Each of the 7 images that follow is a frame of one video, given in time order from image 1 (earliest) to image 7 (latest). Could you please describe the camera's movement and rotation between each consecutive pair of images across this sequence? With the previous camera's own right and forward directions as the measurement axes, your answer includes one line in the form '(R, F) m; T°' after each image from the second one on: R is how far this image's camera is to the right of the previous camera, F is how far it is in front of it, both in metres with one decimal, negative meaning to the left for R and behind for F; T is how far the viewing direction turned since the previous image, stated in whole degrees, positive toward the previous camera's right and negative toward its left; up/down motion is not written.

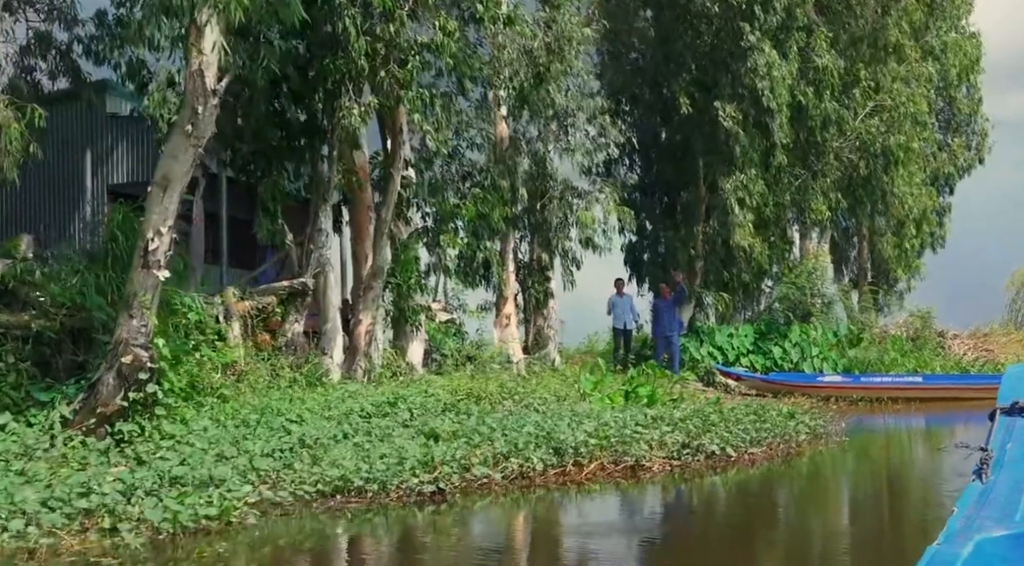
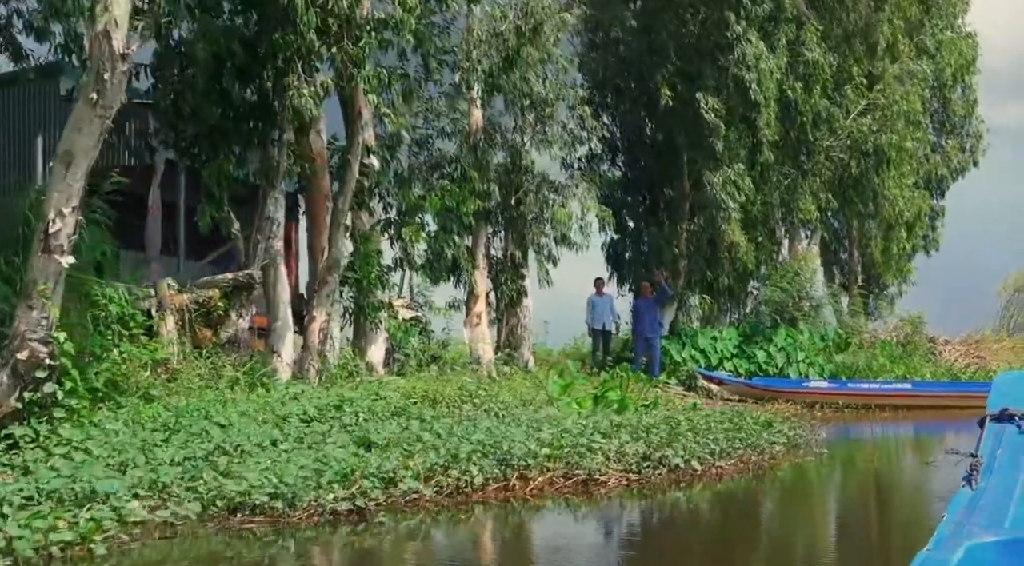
(+0.4, +0.9) m; 0°
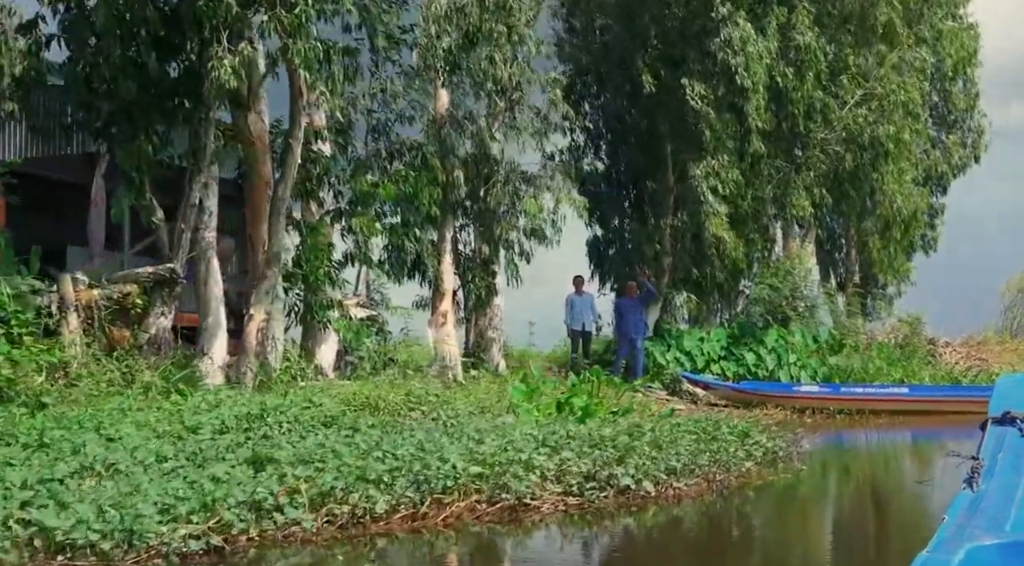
(+0.5, +1.2) m; 0°
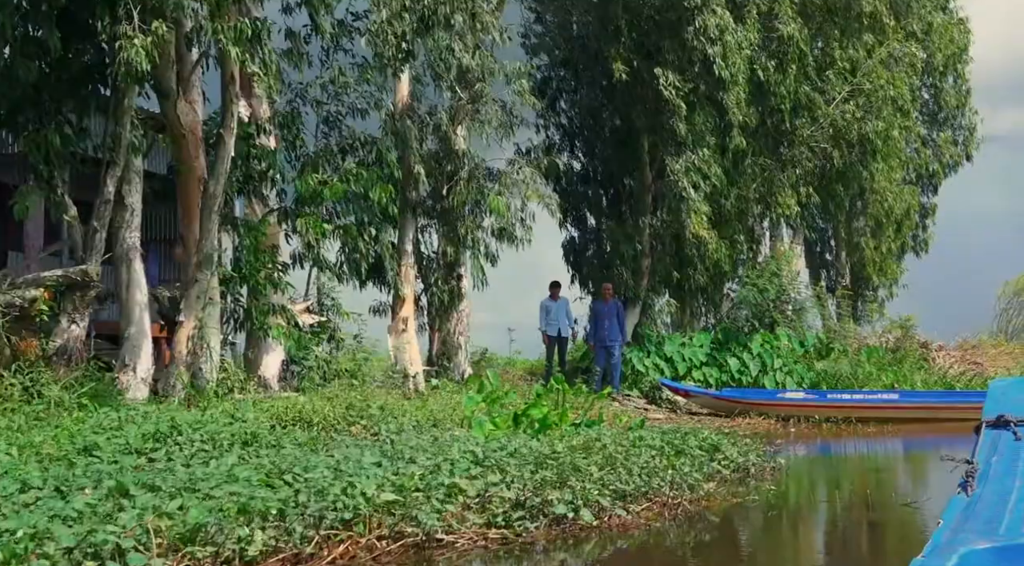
(+0.4, +1.0) m; 0°
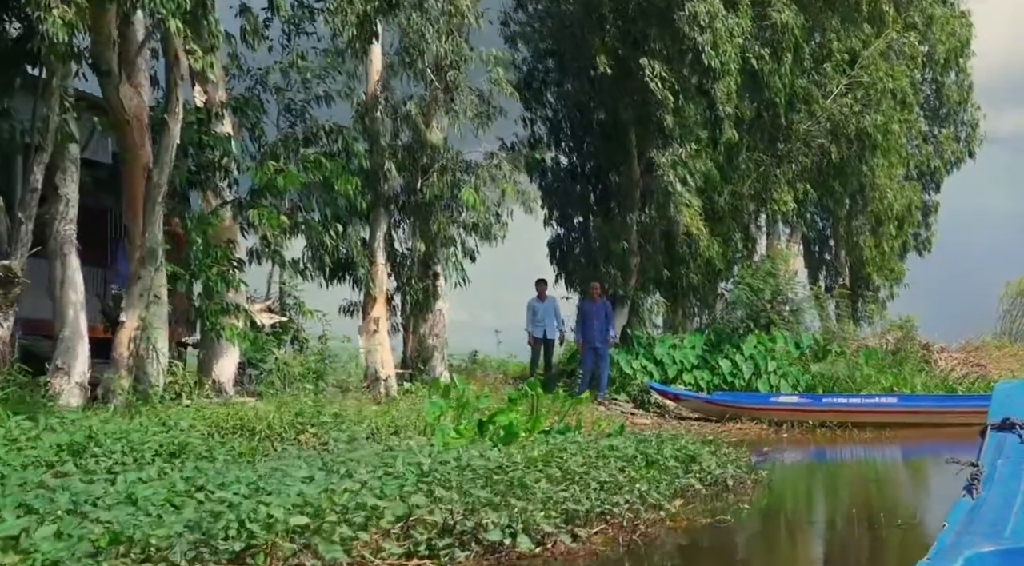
(+0.3, +0.8) m; 0°
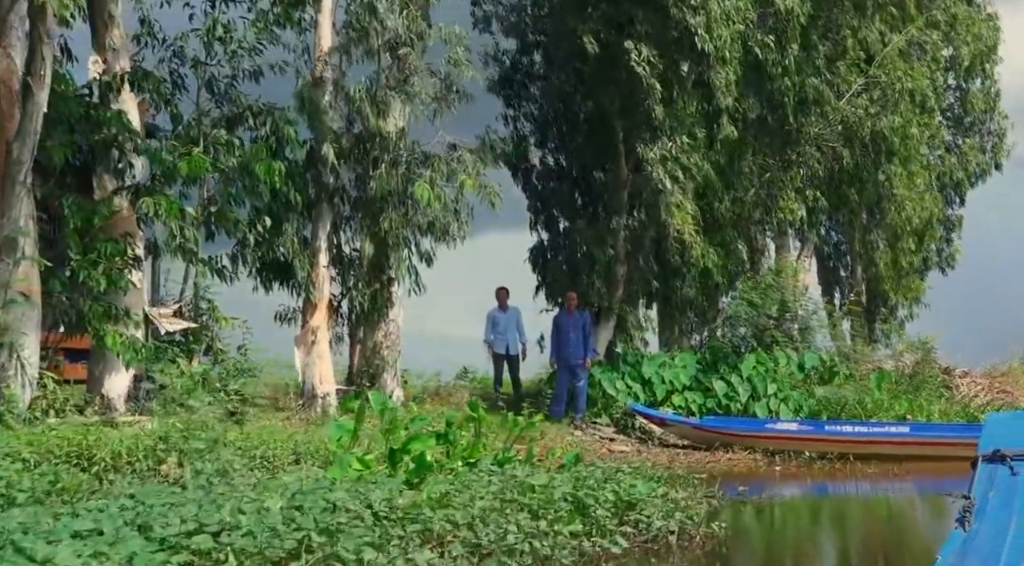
(+0.8, +1.8) m; -1°
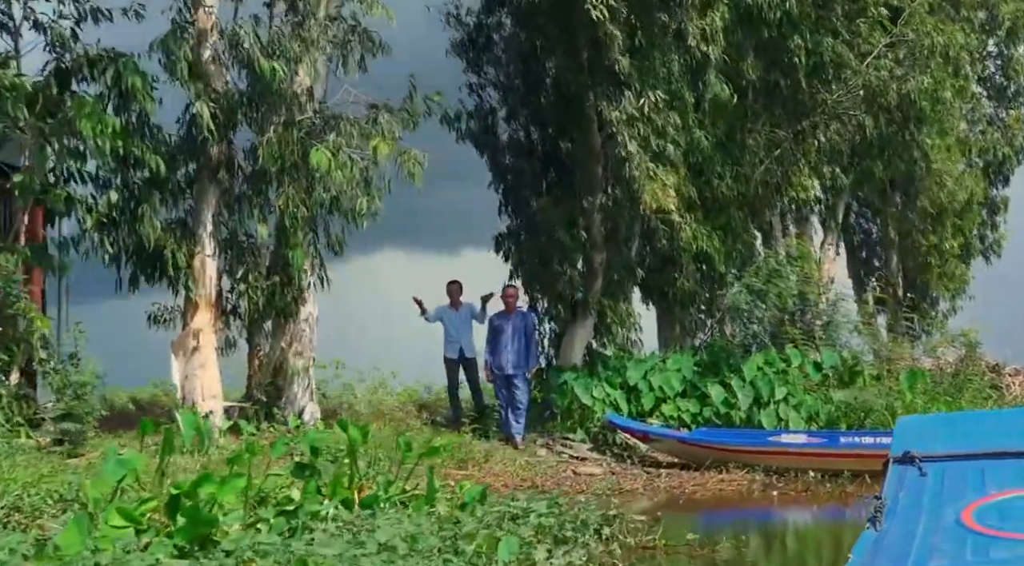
(+1.1, +2.6) m; -2°
